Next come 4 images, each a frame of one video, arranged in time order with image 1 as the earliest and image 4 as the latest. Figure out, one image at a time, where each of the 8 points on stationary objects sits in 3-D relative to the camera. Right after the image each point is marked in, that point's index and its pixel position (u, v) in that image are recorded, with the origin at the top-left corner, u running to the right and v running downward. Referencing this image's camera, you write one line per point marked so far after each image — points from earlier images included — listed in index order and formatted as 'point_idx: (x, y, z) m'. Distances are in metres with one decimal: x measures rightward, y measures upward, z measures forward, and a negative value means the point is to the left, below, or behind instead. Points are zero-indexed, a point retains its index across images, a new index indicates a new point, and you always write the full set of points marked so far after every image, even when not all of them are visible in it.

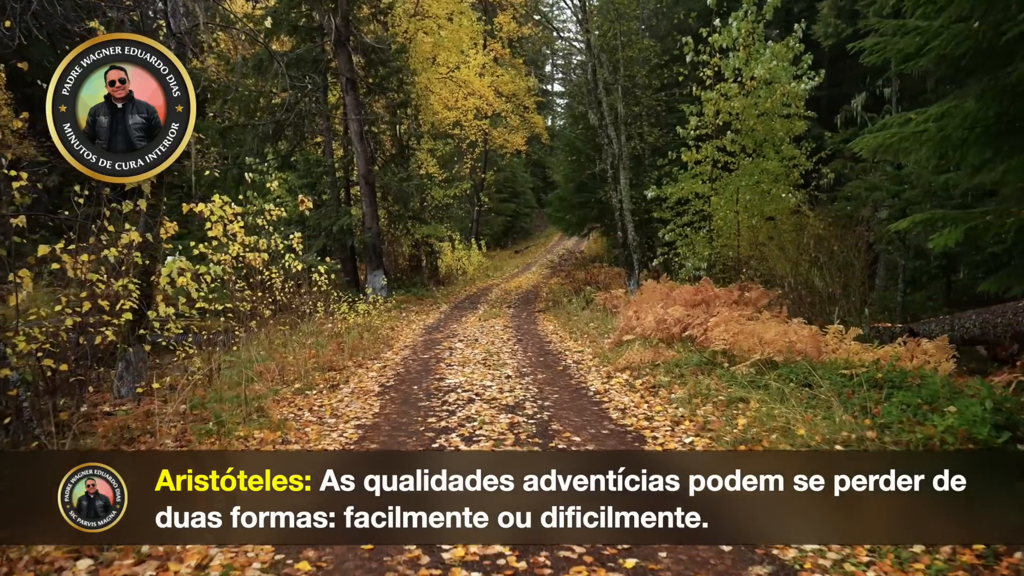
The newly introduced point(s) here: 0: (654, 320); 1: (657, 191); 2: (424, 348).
0: (+1.9, -0.4, +9.4) m
1: (+3.3, +2.2, +16.6) m
2: (-1.2, -0.8, +9.8) m
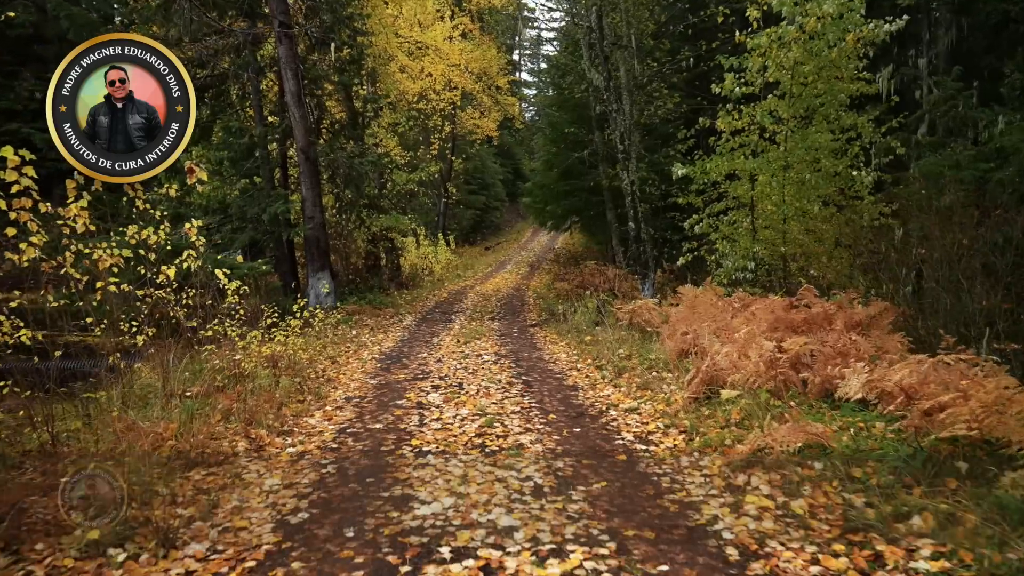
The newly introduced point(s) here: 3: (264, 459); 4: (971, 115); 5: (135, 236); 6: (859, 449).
0: (+2.0, -0.6, +5.7) m
1: (+3.0, +2.1, +13.0) m
2: (-1.1, -1.0, +6.0) m
3: (-1.6, -1.1, +4.8) m
4: (+8.2, +3.1, +13.2) m
5: (-3.8, +0.5, +7.5) m
6: (+2.0, -0.9, +4.3) m
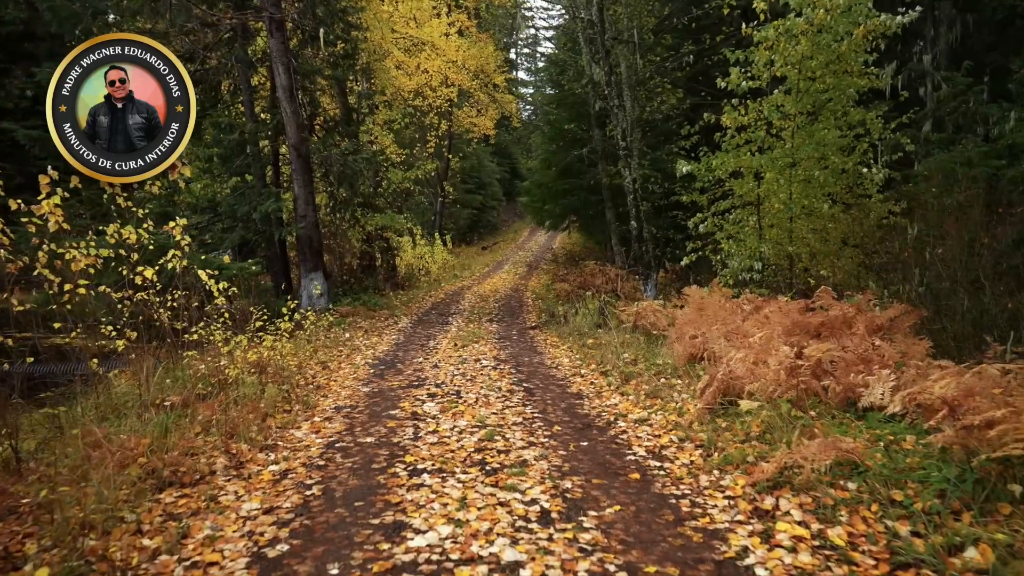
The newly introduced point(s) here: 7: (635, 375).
0: (+2.0, -0.6, +5.4) m
1: (+3.0, +2.1, +12.6) m
2: (-1.1, -1.0, +5.6) m
3: (-1.6, -1.1, +4.4) m
4: (+8.1, +3.1, +12.8) m
5: (-3.8, +0.5, +7.1) m
6: (+2.0, -0.9, +3.9) m
7: (+1.2, -0.8, +7.0) m
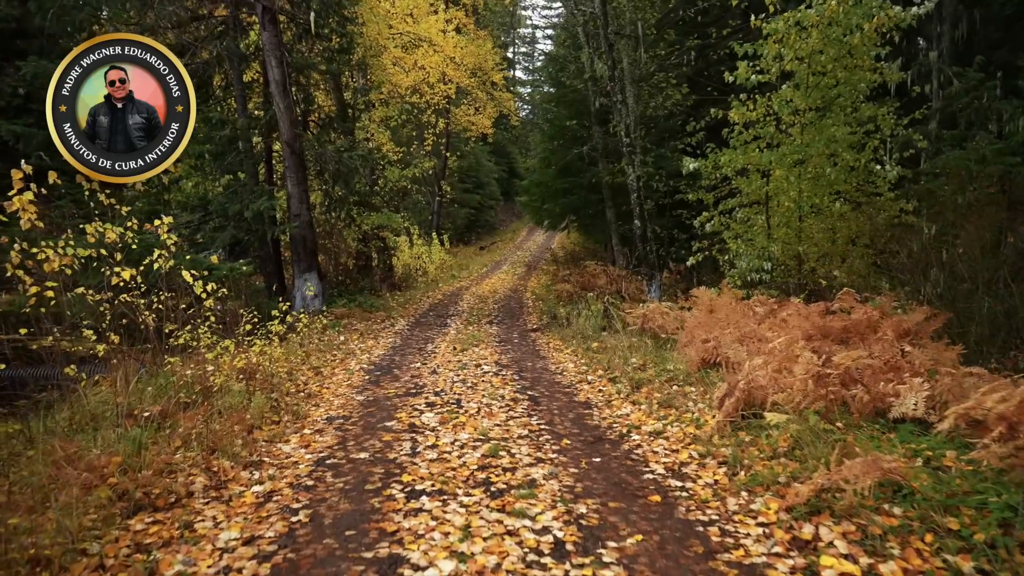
0: (+2.0, -0.6, +5.0) m
1: (+3.0, +2.0, +12.2) m
2: (-1.1, -1.0, +5.2) m
3: (-1.5, -1.1, +4.0) m
4: (+8.1, +3.1, +12.5) m
5: (-3.8, +0.5, +6.7) m
6: (+2.1, -1.0, +3.5) m
7: (+1.2, -0.8, +6.6) m
